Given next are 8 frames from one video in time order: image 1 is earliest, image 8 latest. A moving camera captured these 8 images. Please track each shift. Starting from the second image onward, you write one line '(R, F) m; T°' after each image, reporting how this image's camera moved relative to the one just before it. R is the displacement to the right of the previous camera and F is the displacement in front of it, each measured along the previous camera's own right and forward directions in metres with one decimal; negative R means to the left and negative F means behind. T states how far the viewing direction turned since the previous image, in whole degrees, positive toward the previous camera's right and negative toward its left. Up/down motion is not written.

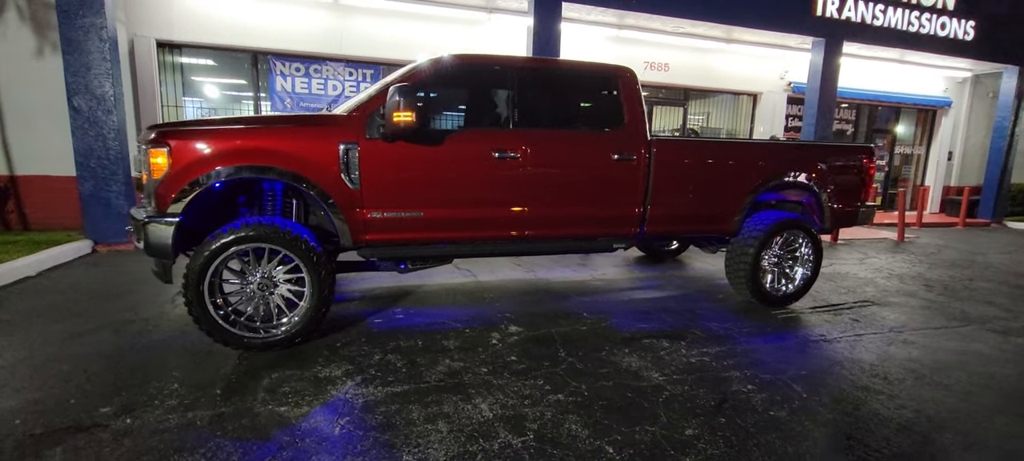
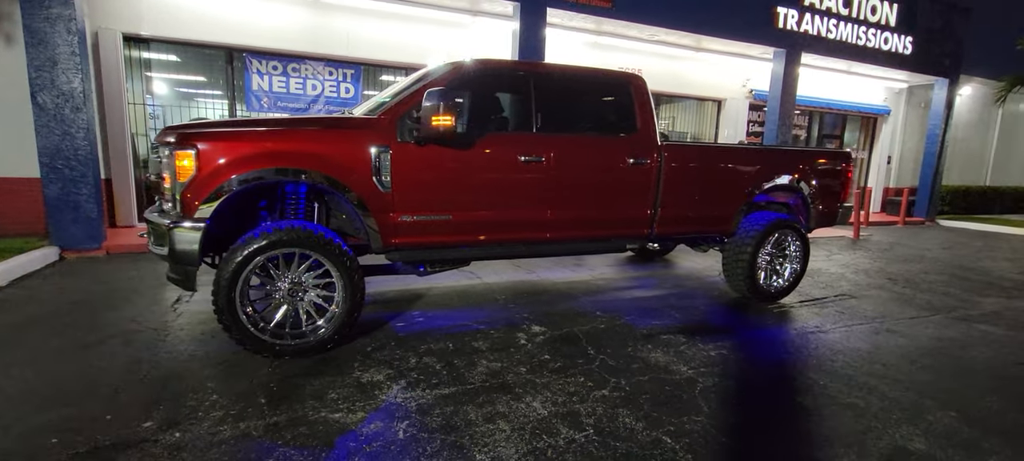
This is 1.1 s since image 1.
(-0.6, -0.1) m; +5°
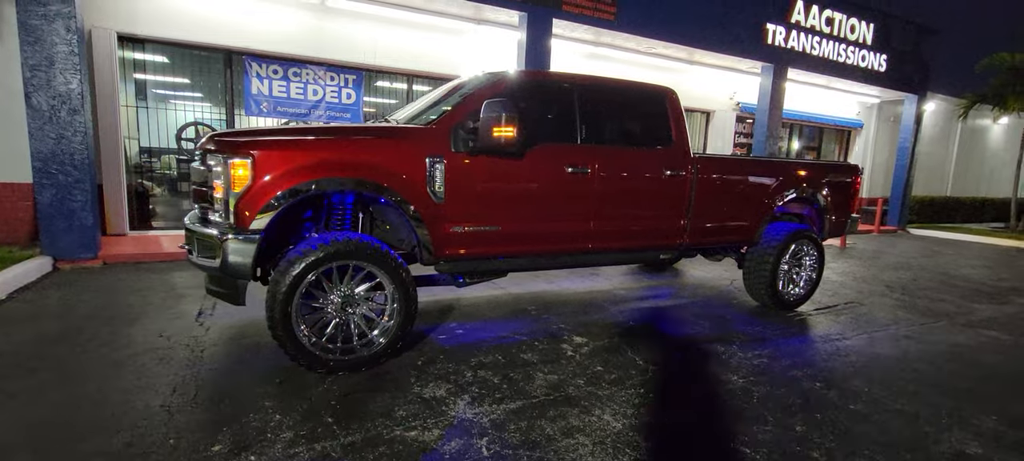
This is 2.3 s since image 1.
(-0.6, 0.0) m; +4°
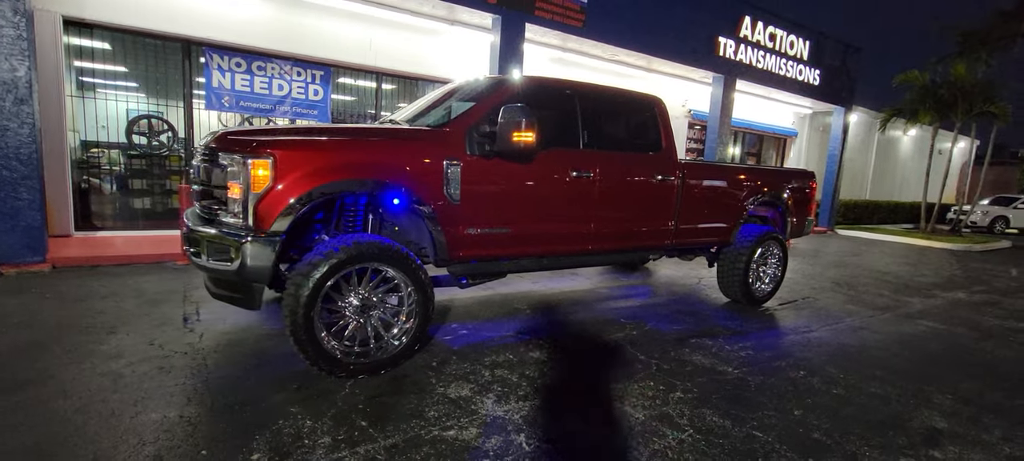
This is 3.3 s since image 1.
(-0.5, -0.1) m; +7°
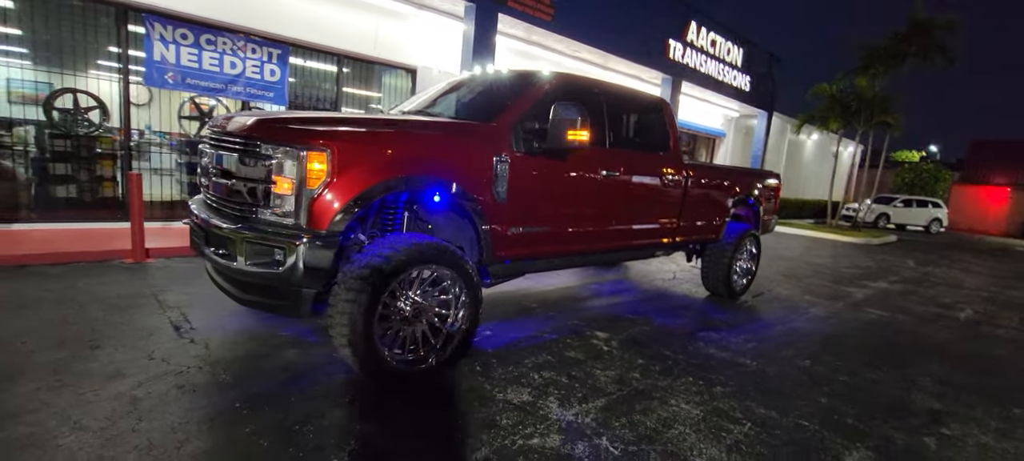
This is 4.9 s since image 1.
(-0.9, +0.2) m; +9°
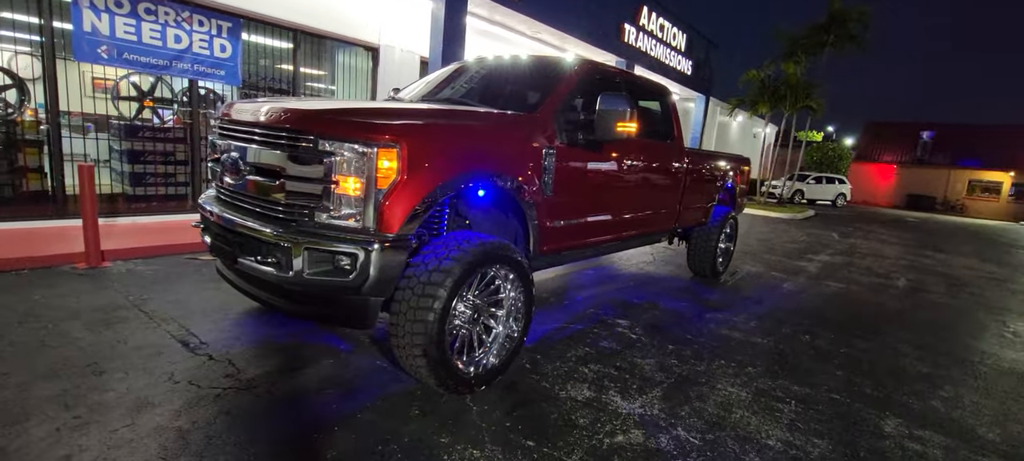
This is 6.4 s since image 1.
(-0.8, +0.2) m; +8°
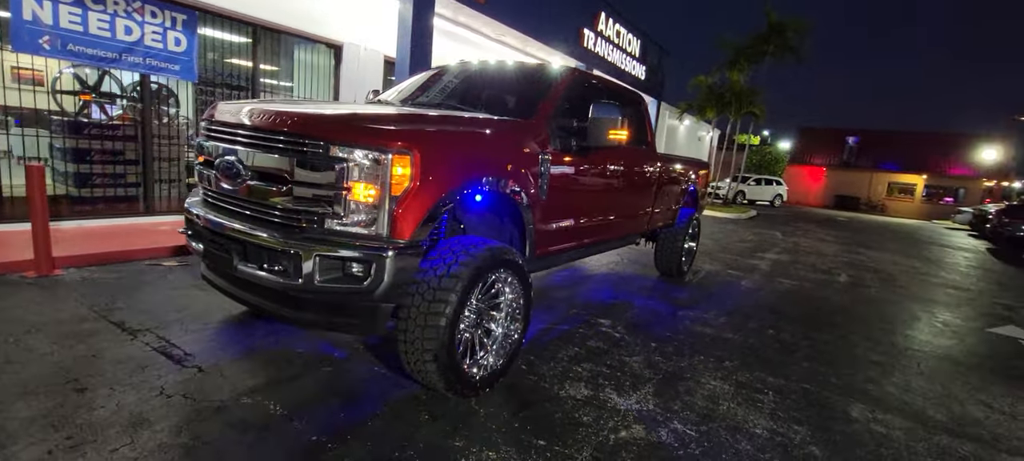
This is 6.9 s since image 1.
(-0.3, 0.0) m; +6°
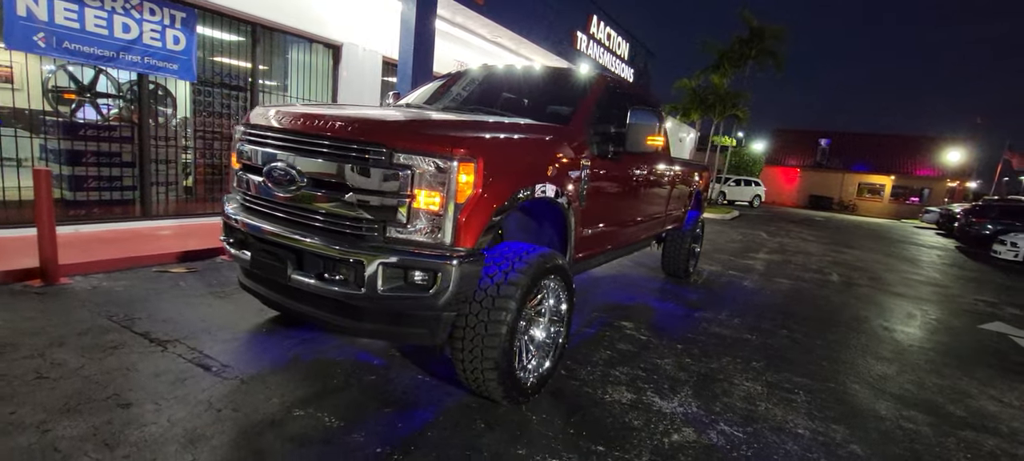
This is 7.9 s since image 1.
(-0.4, 0.0) m; +3°
